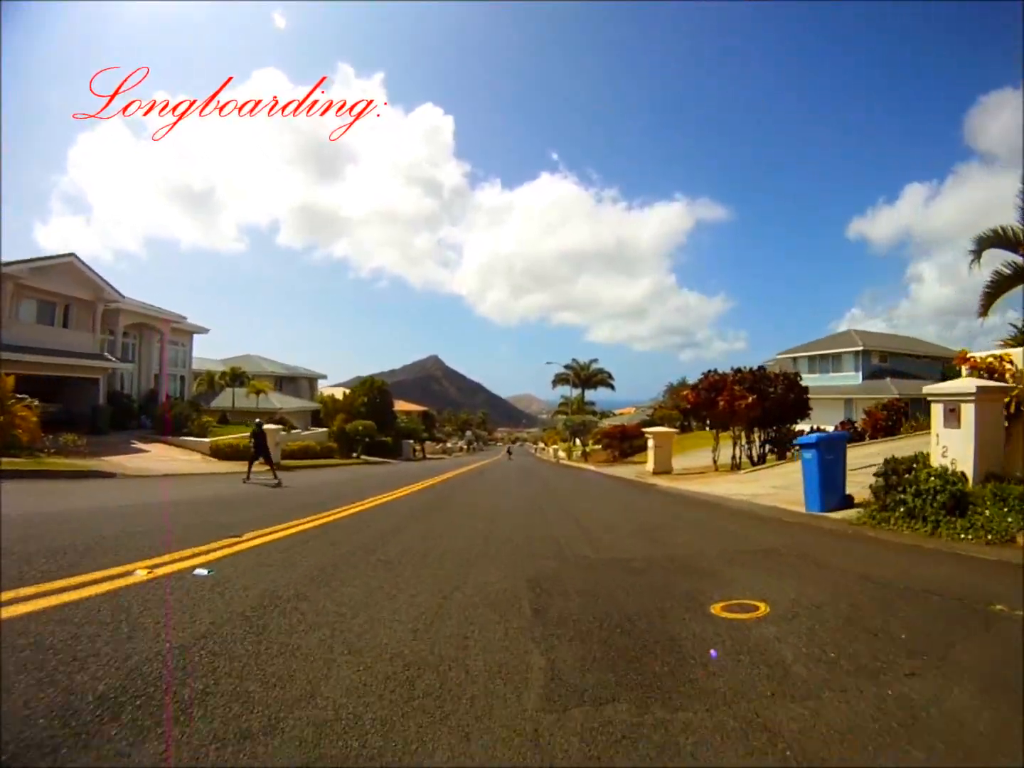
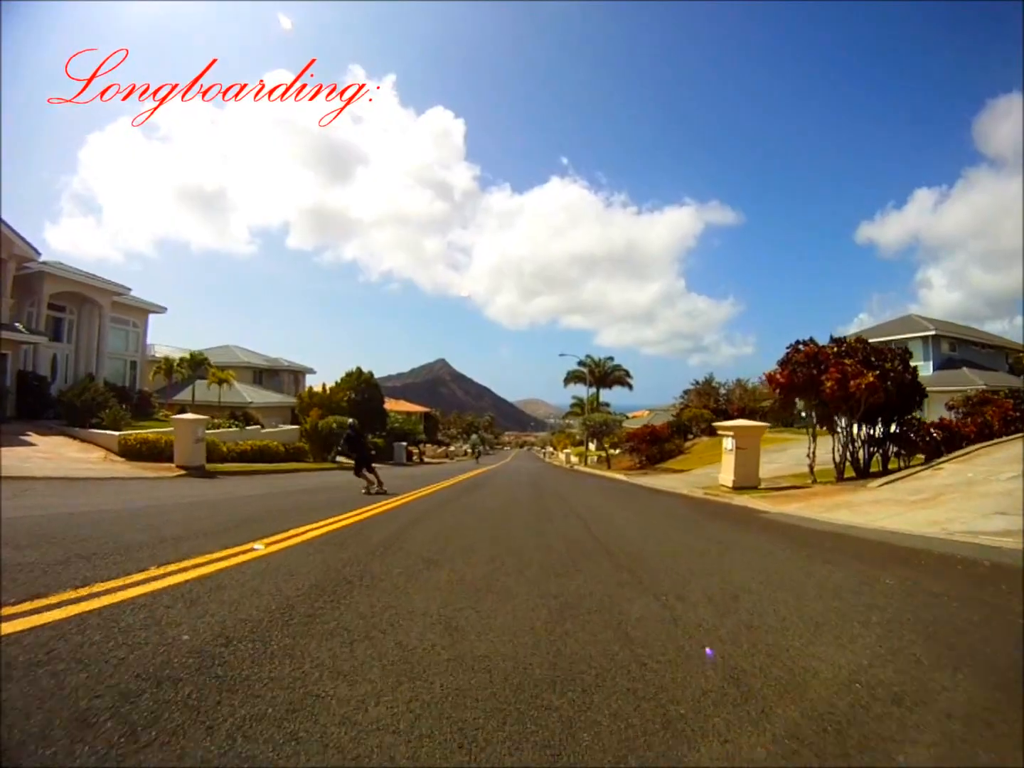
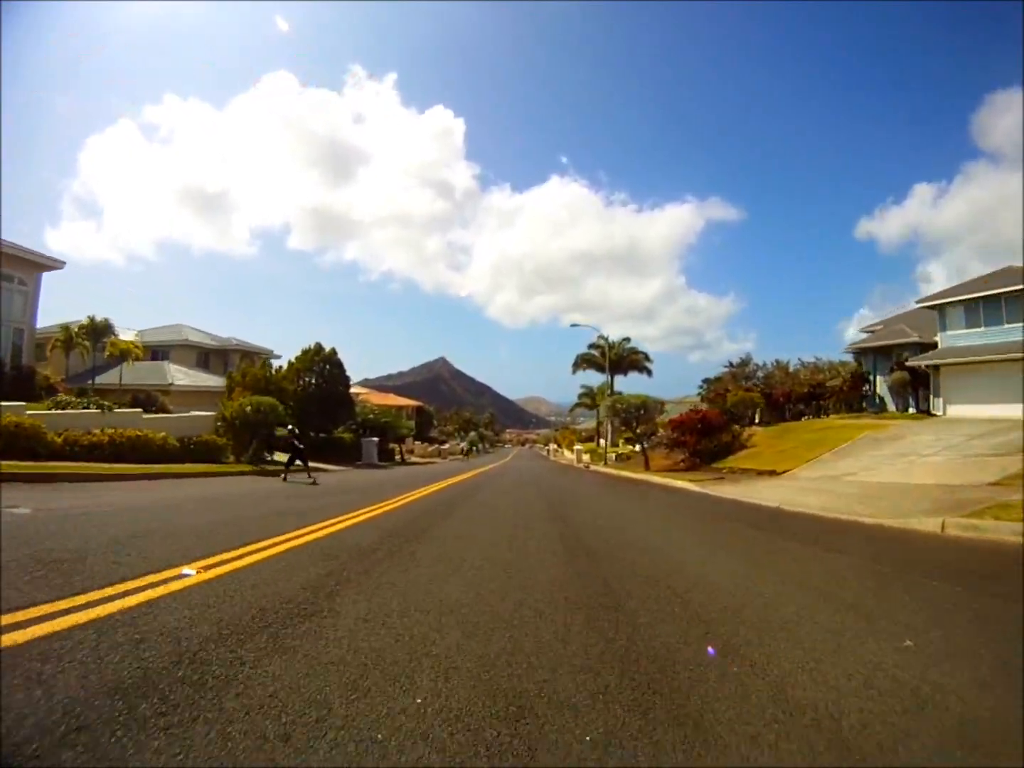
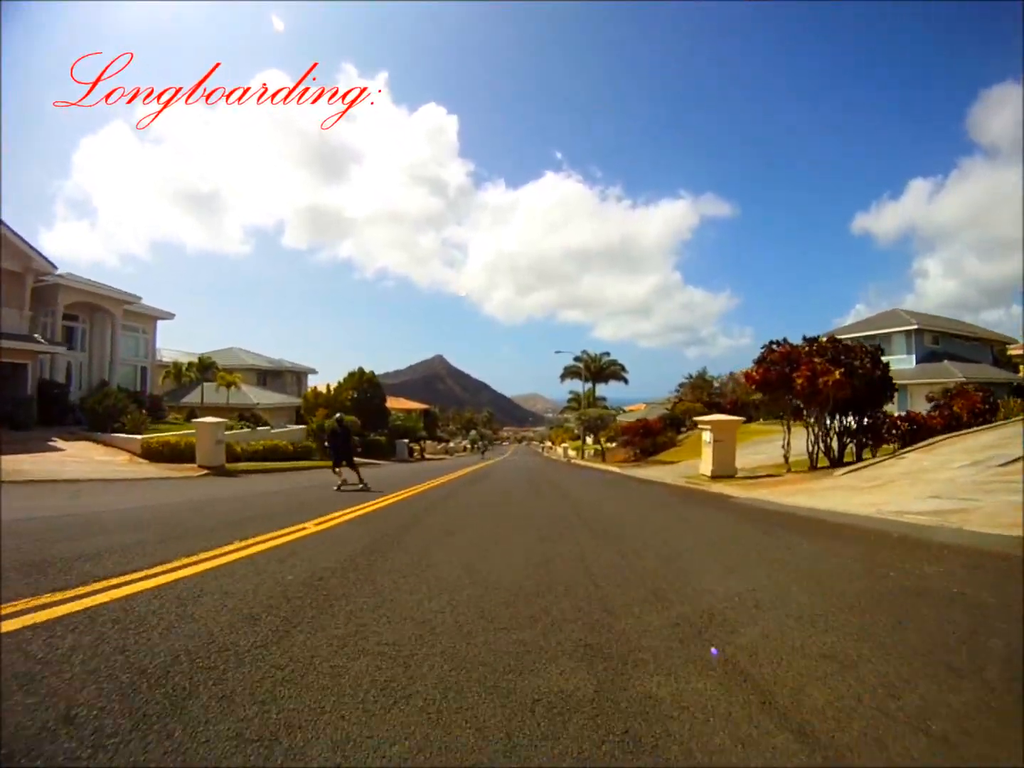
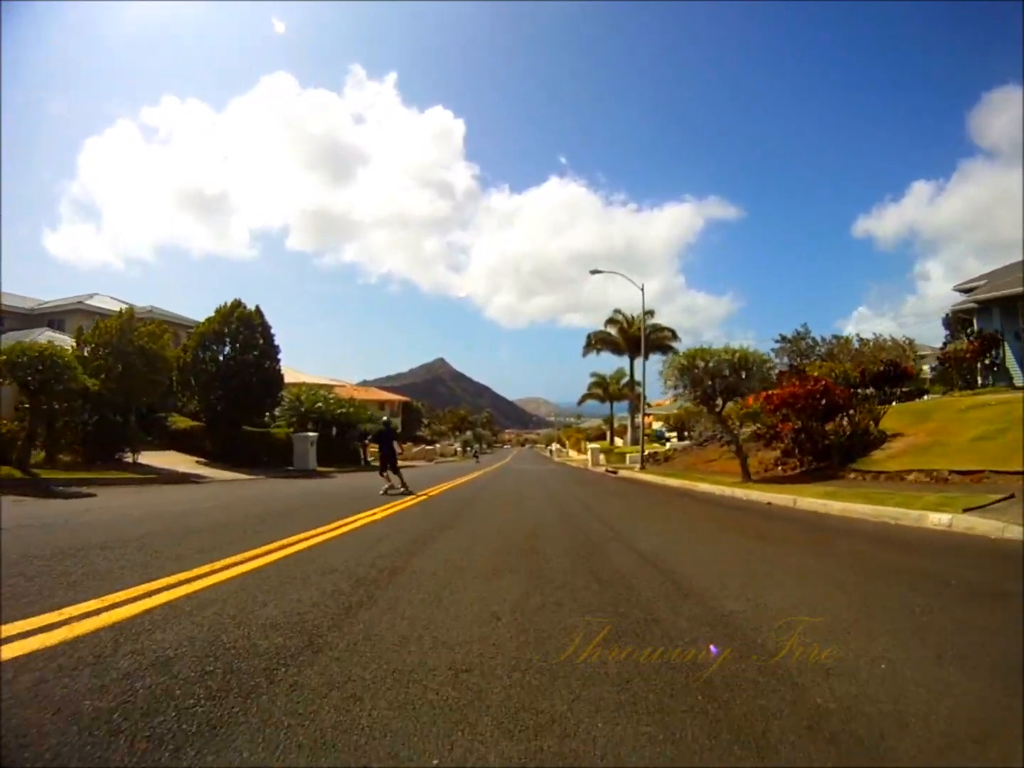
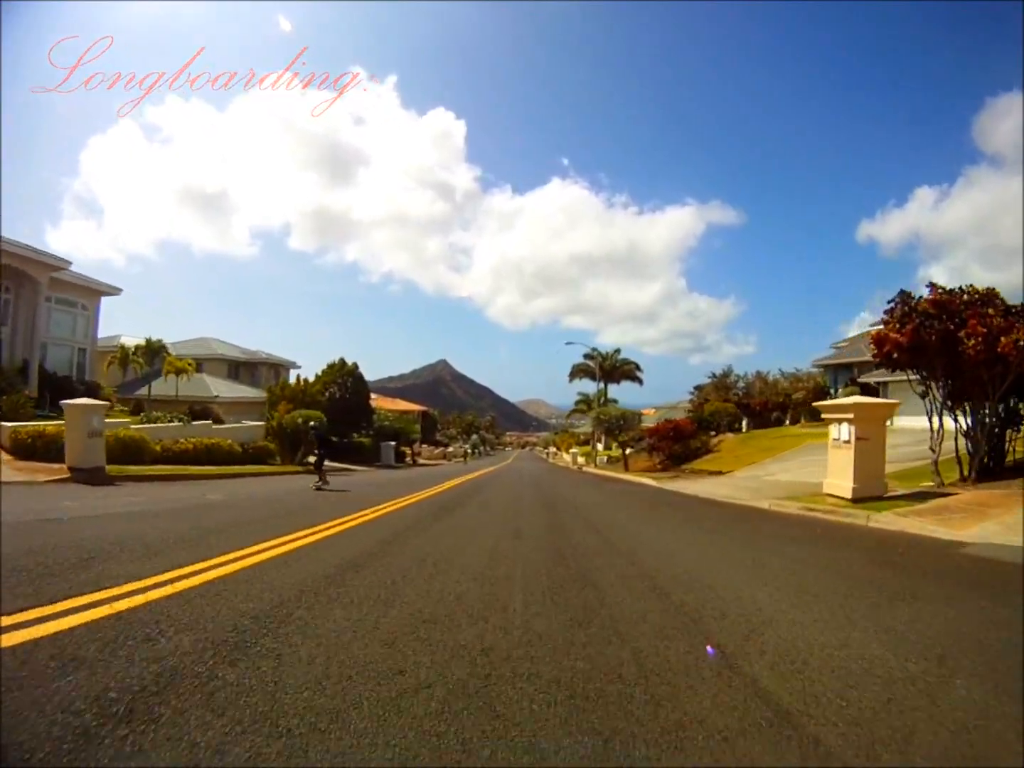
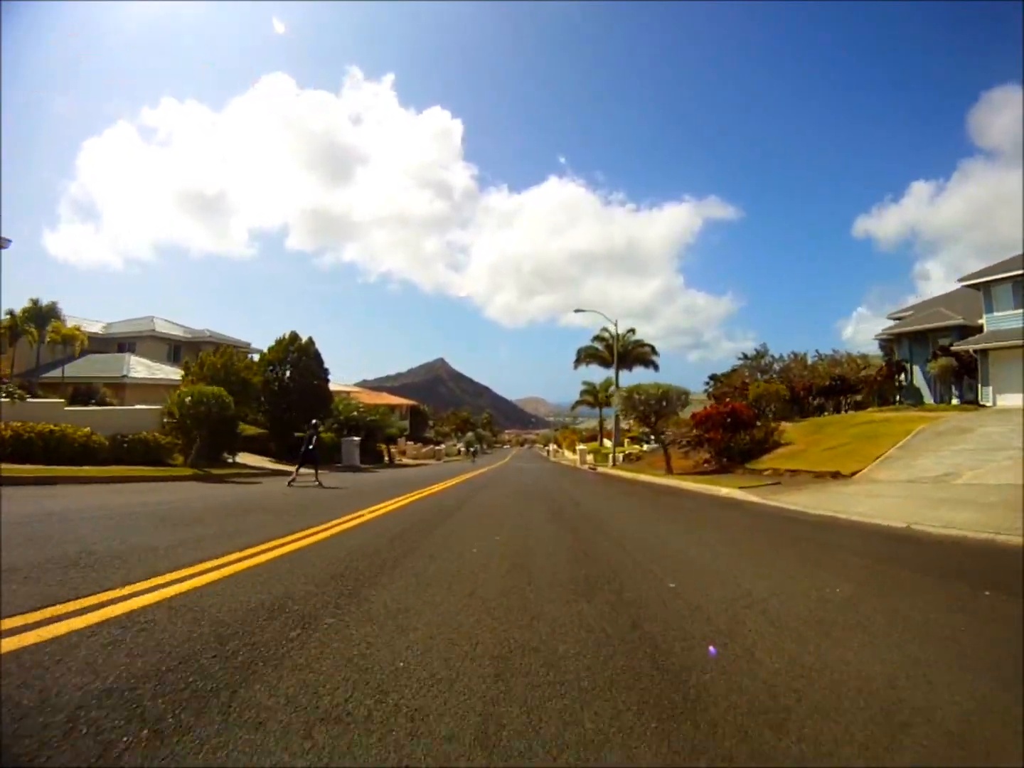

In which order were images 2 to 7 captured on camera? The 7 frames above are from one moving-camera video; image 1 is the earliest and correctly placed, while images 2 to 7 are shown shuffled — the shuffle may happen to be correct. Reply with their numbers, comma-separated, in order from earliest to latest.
4, 2, 6, 3, 7, 5
